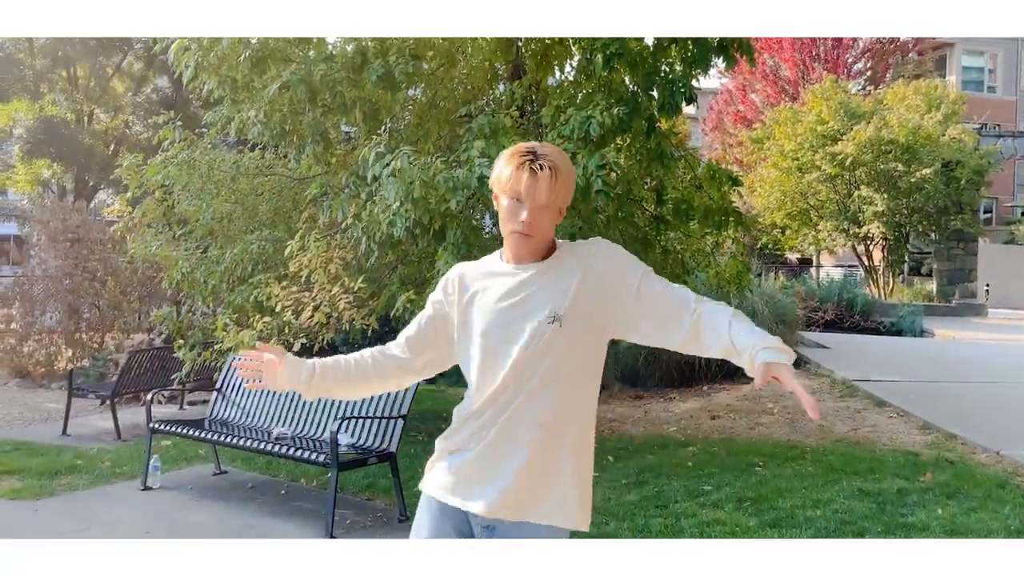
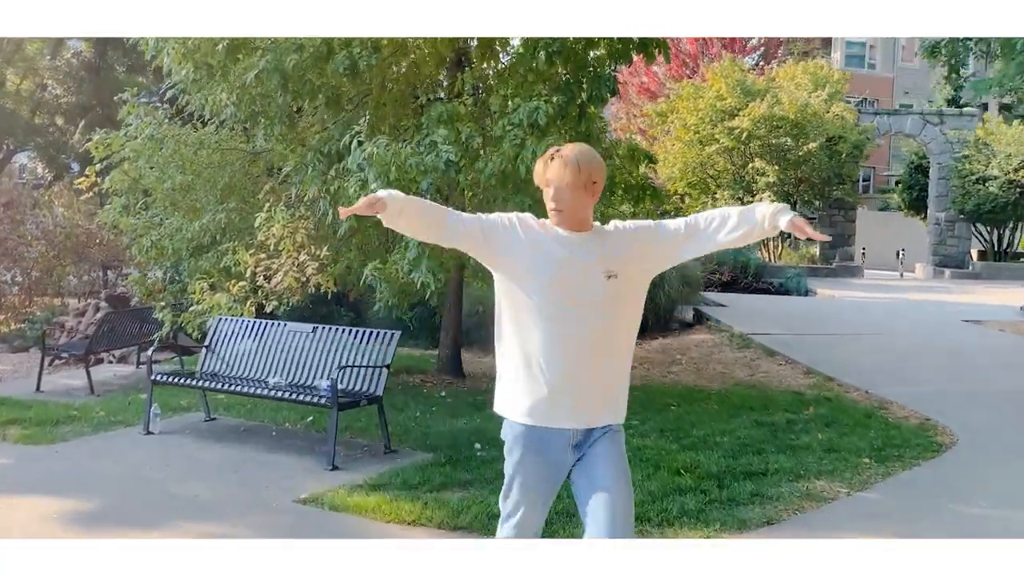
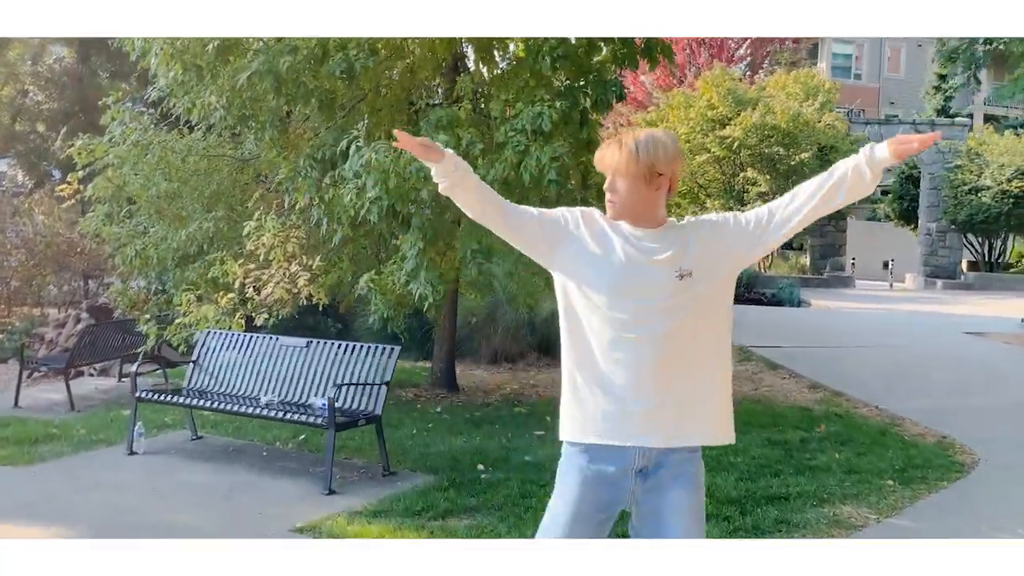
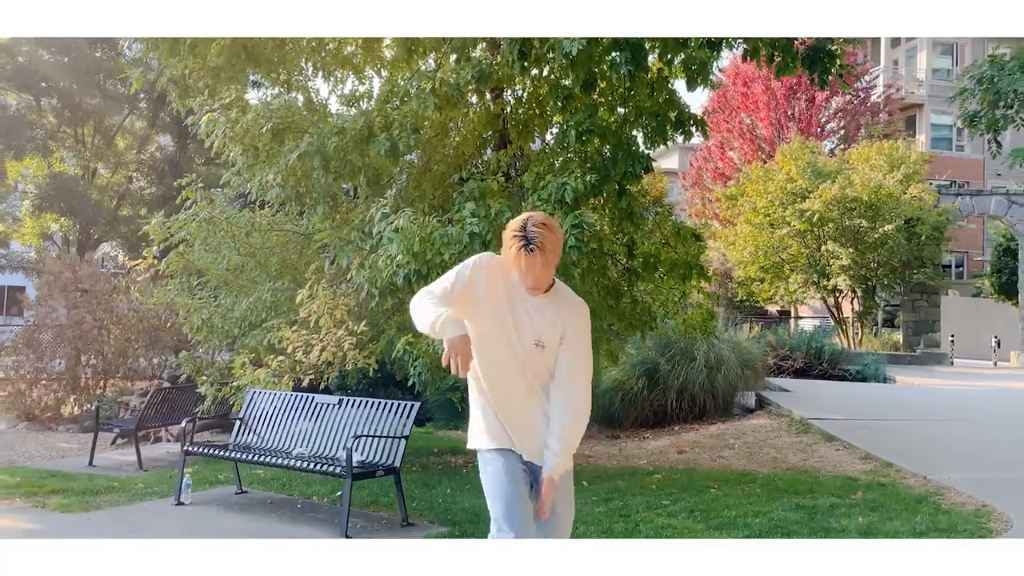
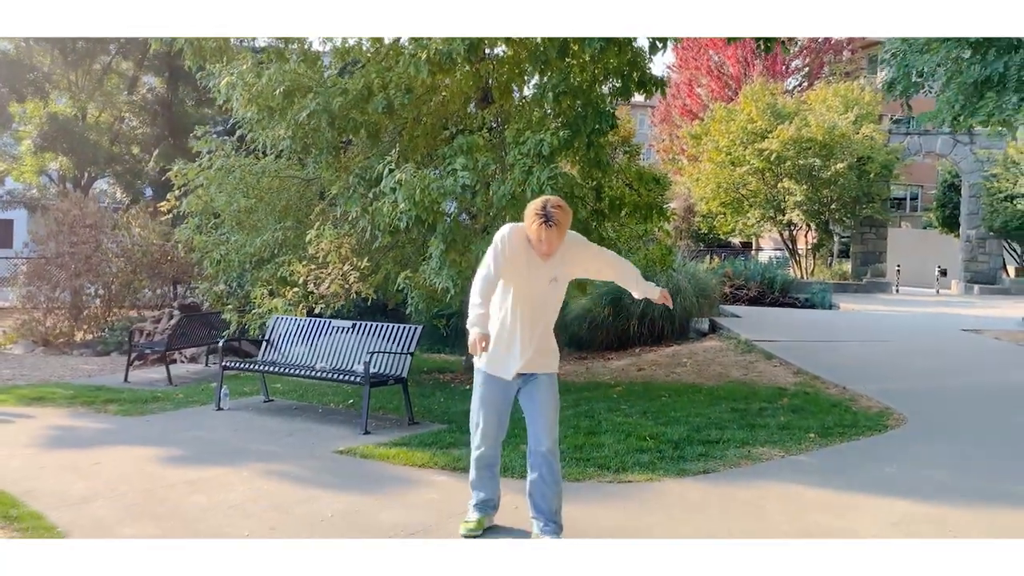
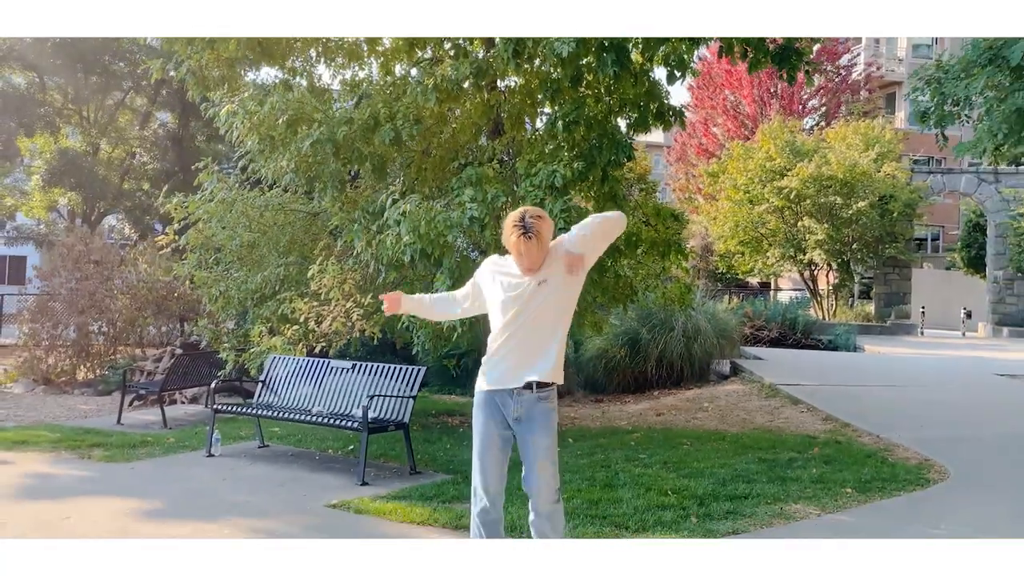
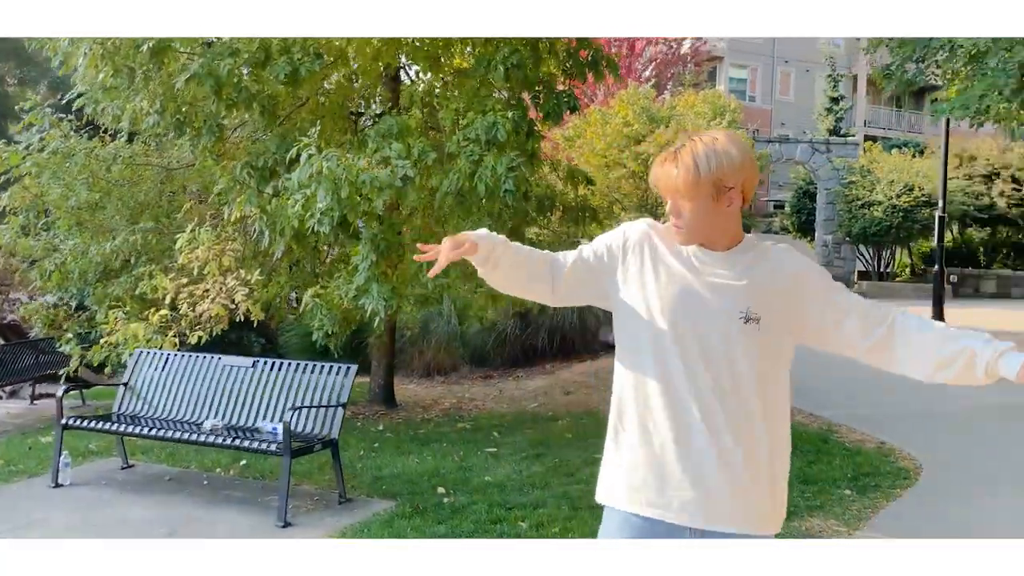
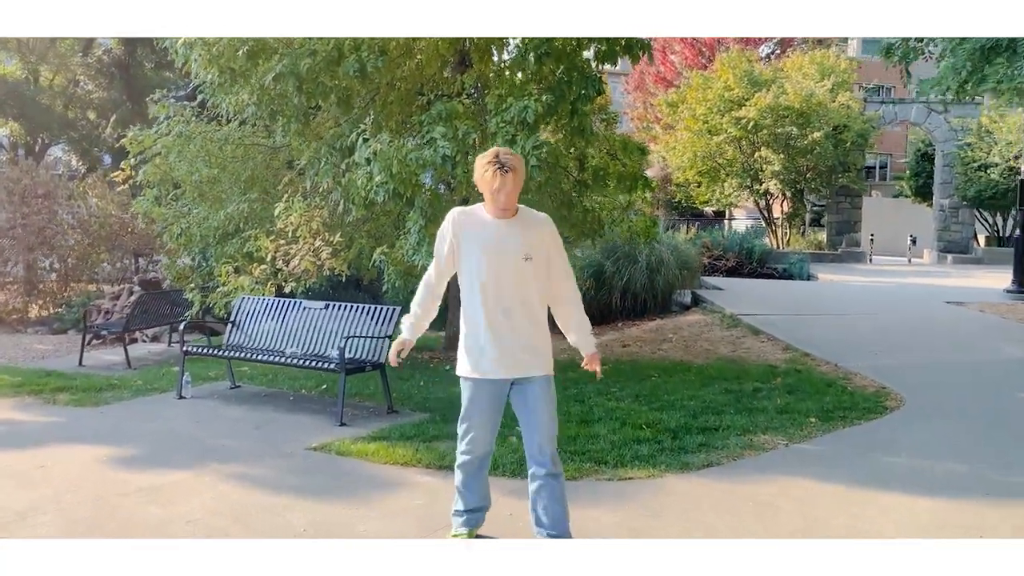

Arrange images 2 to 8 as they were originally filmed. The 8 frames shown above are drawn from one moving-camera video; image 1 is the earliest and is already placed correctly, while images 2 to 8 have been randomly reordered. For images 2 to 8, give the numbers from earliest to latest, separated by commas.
4, 6, 5, 8, 2, 3, 7
